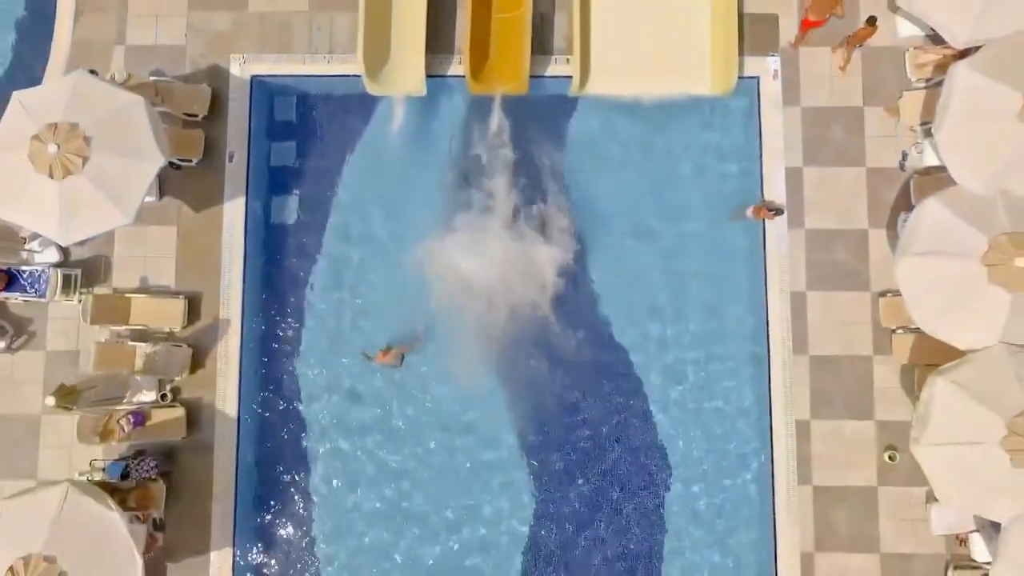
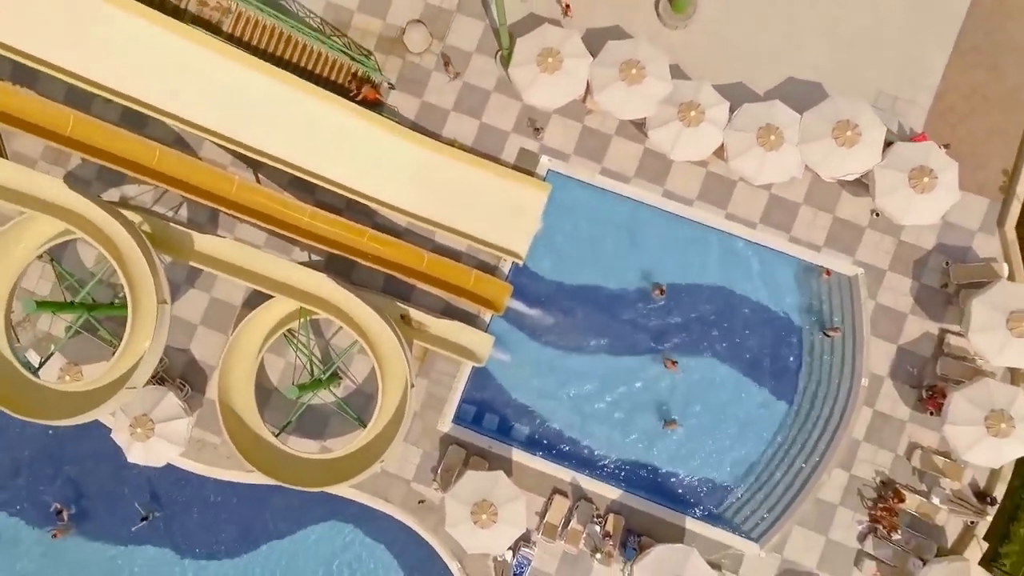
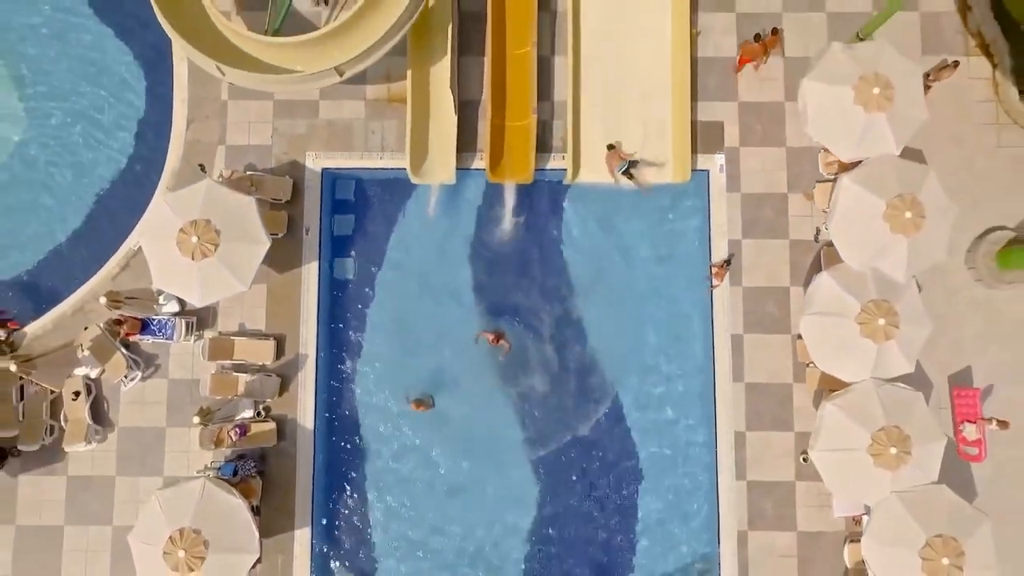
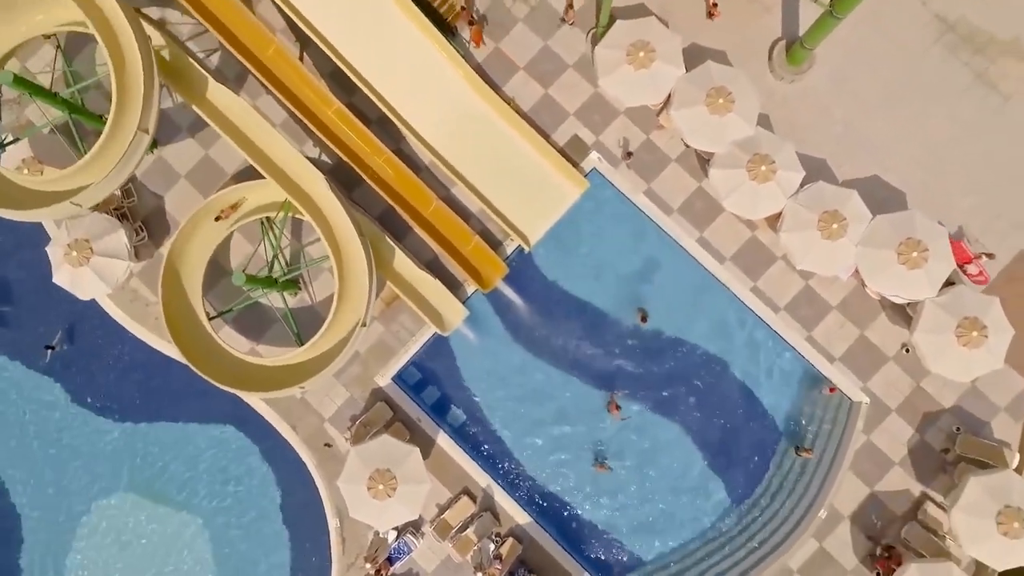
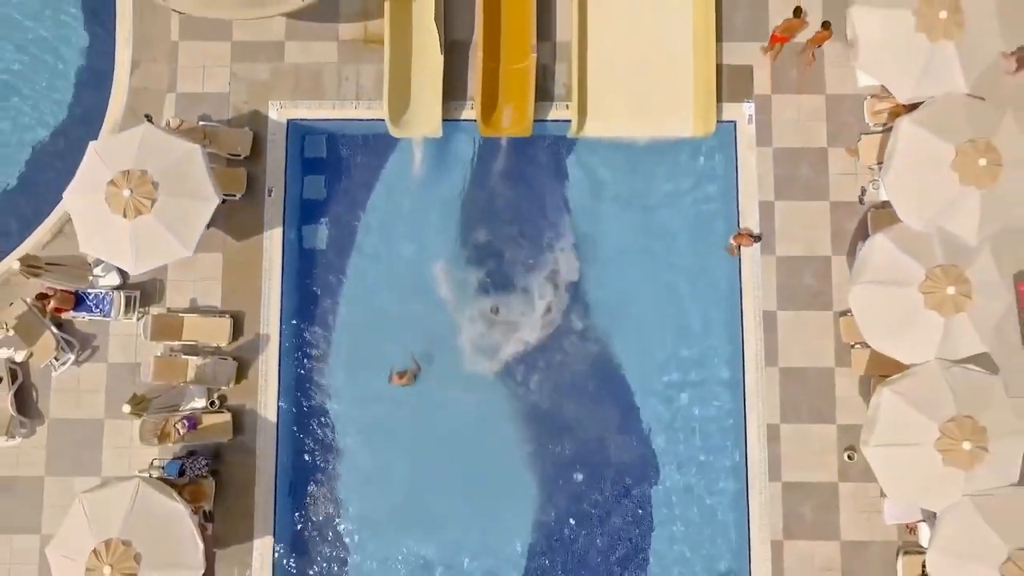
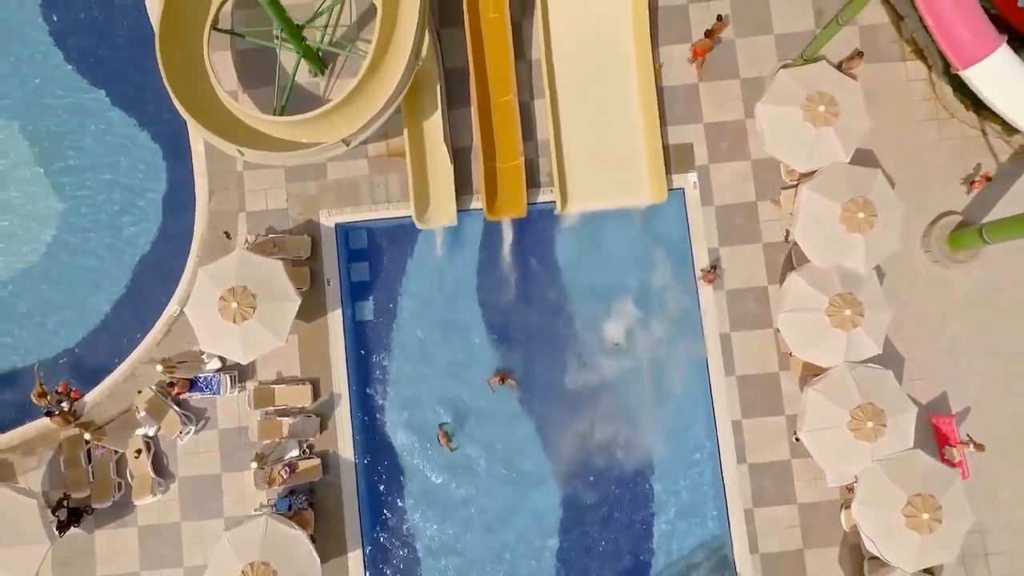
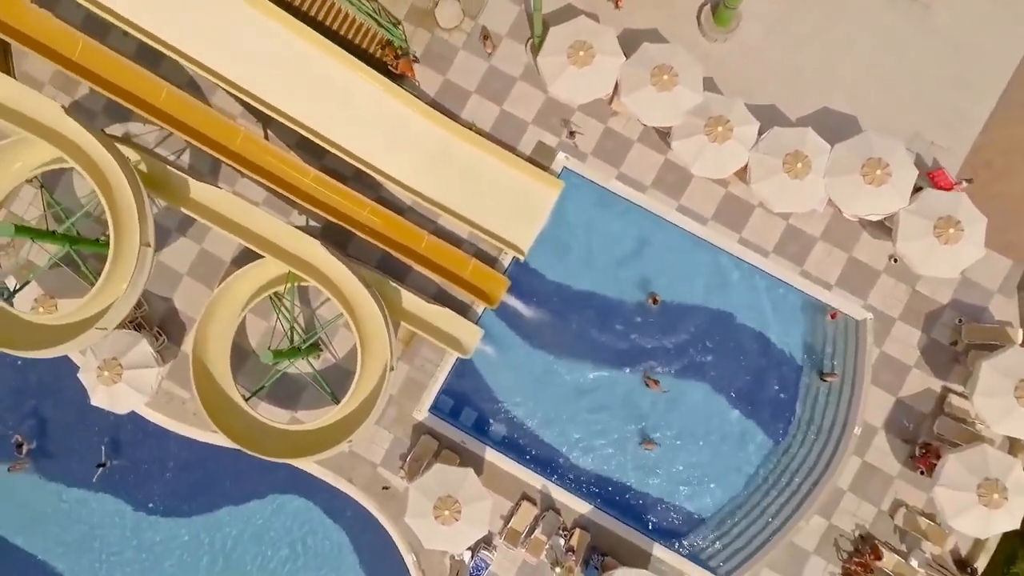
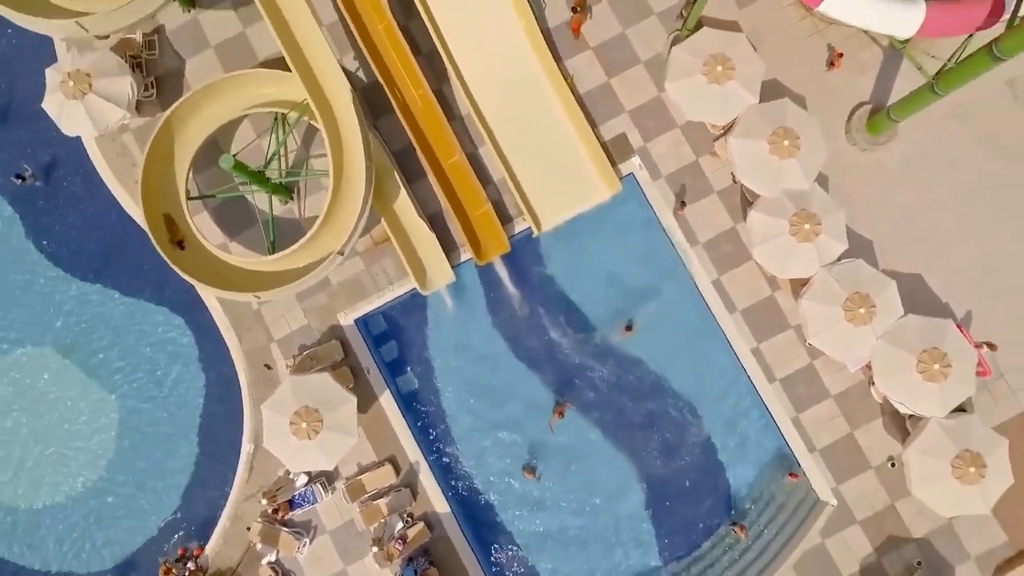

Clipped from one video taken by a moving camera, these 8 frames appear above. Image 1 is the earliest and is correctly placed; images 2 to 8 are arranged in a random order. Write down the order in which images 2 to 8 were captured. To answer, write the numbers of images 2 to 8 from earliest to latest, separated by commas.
5, 3, 6, 8, 4, 7, 2
